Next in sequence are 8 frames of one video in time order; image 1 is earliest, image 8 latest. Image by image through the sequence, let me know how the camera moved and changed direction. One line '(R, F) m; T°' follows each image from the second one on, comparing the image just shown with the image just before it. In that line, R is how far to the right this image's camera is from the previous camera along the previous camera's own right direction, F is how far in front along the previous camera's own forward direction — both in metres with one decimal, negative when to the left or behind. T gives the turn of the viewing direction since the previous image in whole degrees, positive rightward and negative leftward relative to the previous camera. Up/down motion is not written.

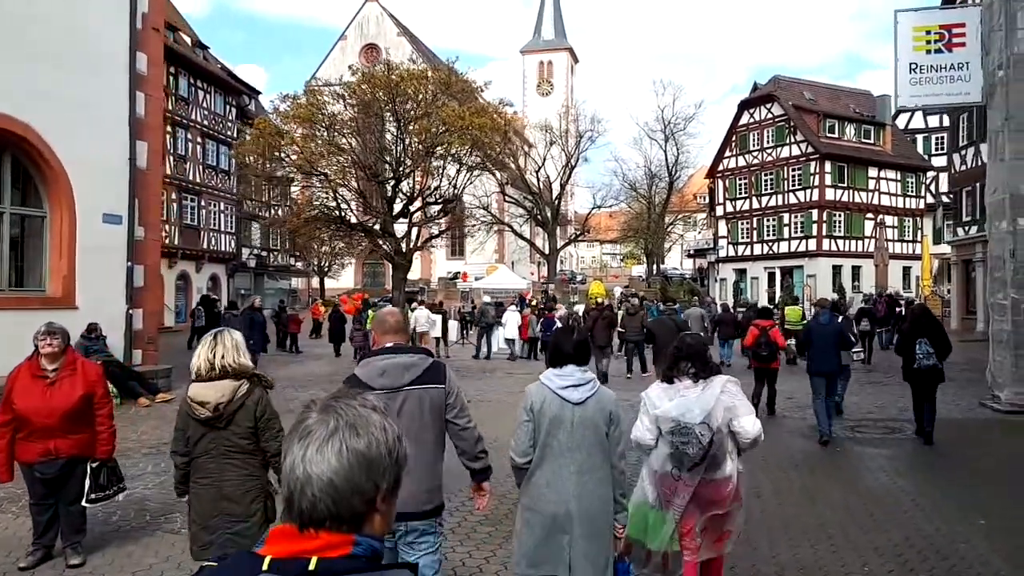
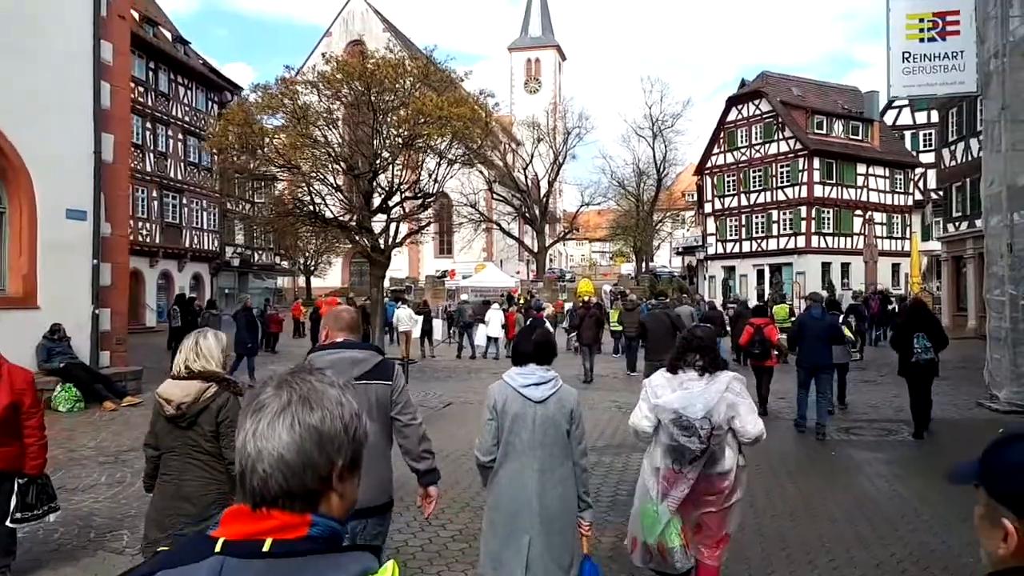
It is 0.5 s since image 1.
(+0.1, +0.5) m; +1°
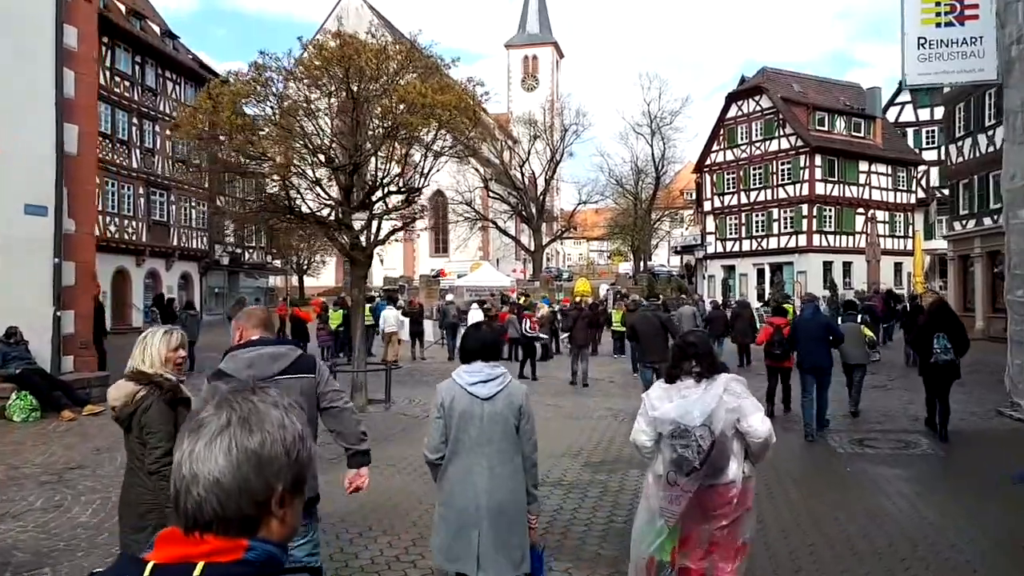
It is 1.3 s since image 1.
(+0.1, +0.9) m; 0°
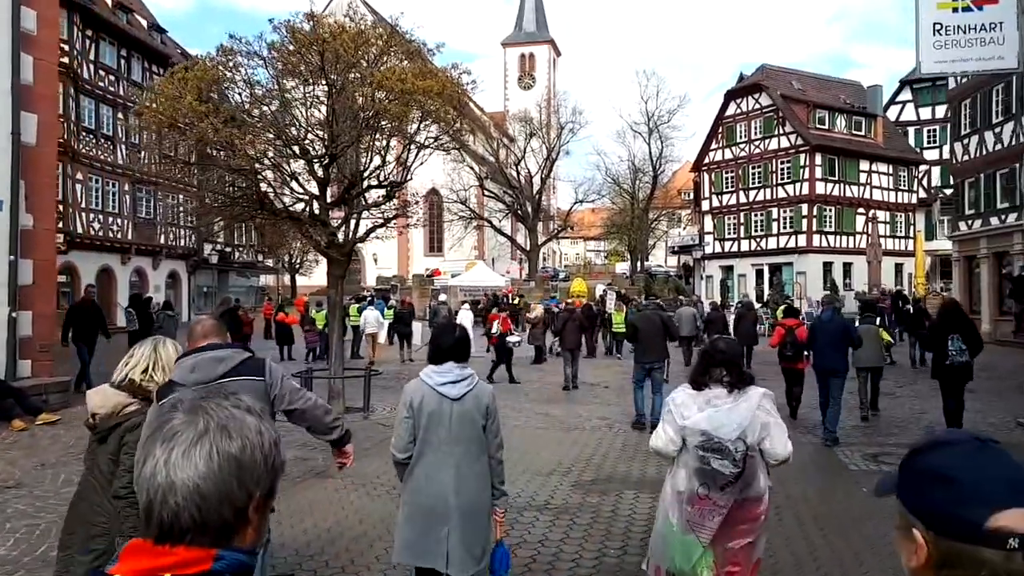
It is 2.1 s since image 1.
(+0.1, +0.8) m; 0°
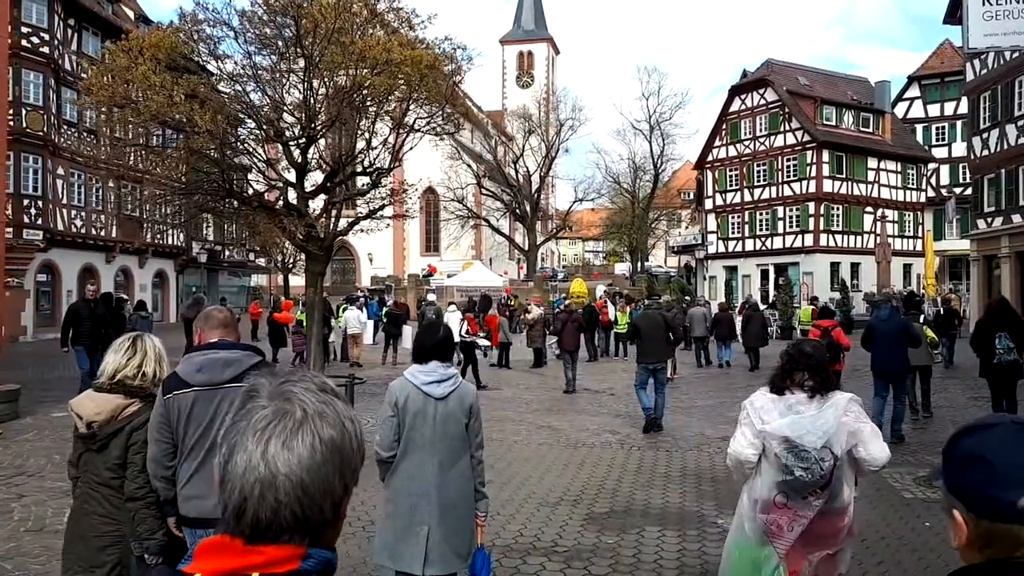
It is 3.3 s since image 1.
(0.0, +1.3) m; 0°
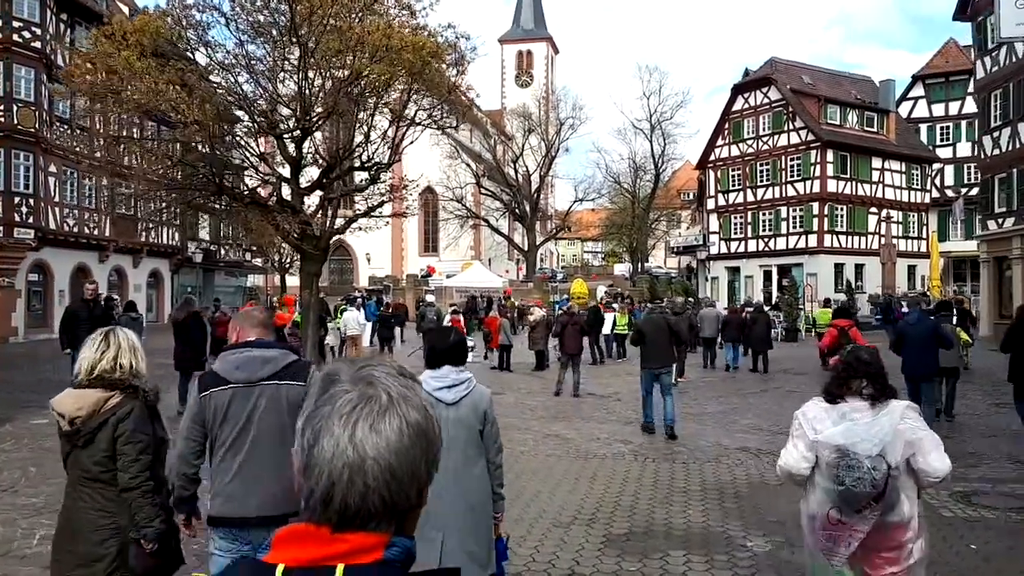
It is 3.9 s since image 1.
(-0.1, +0.6) m; 0°
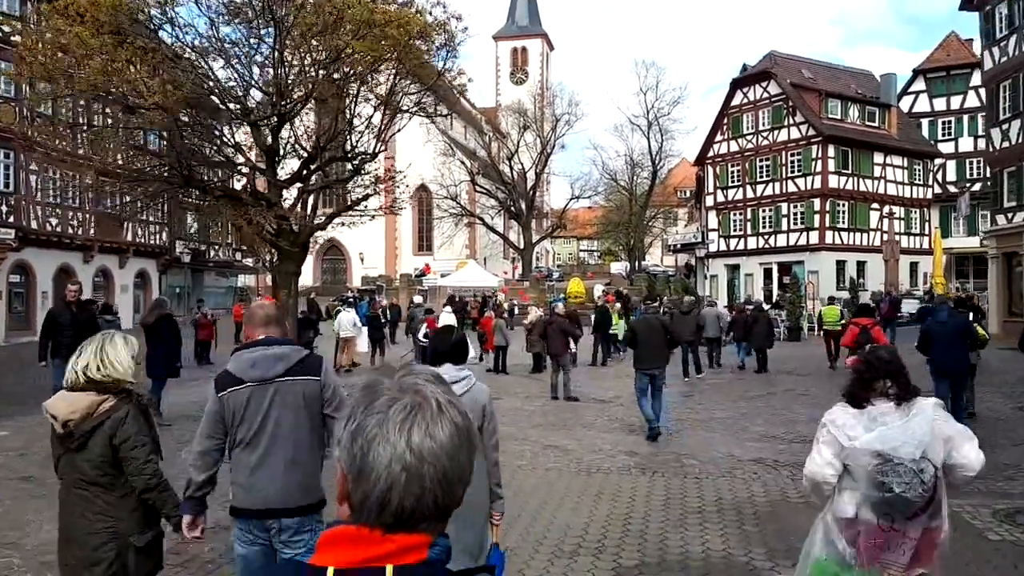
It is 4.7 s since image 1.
(0.0, +0.8) m; 0°
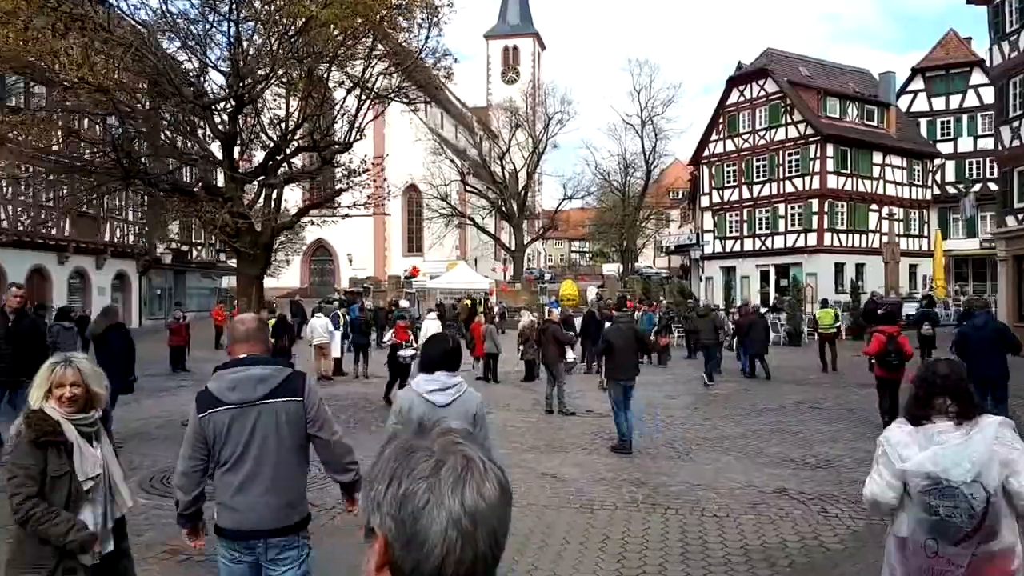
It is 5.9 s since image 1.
(0.0, +1.1) m; +1°
